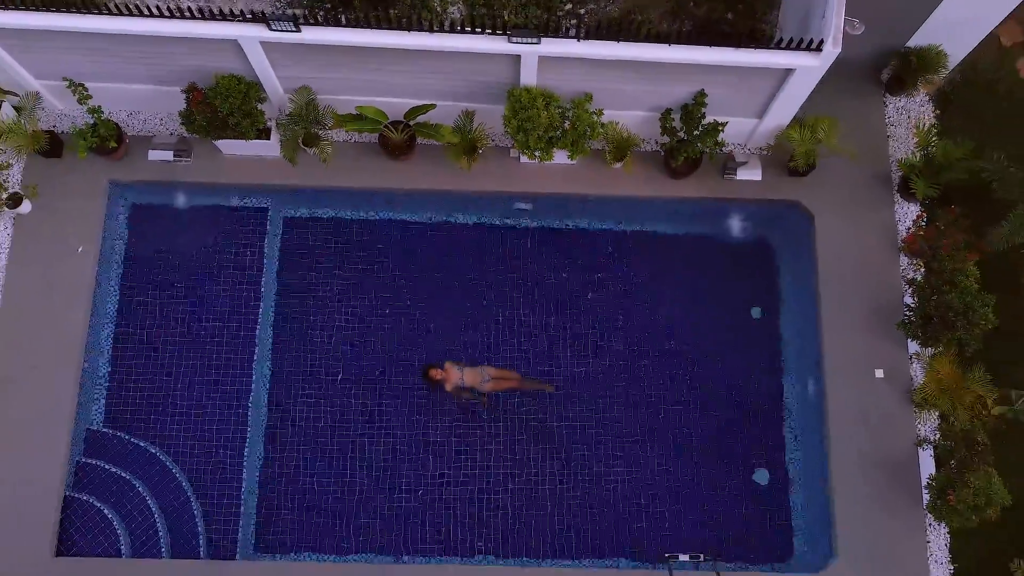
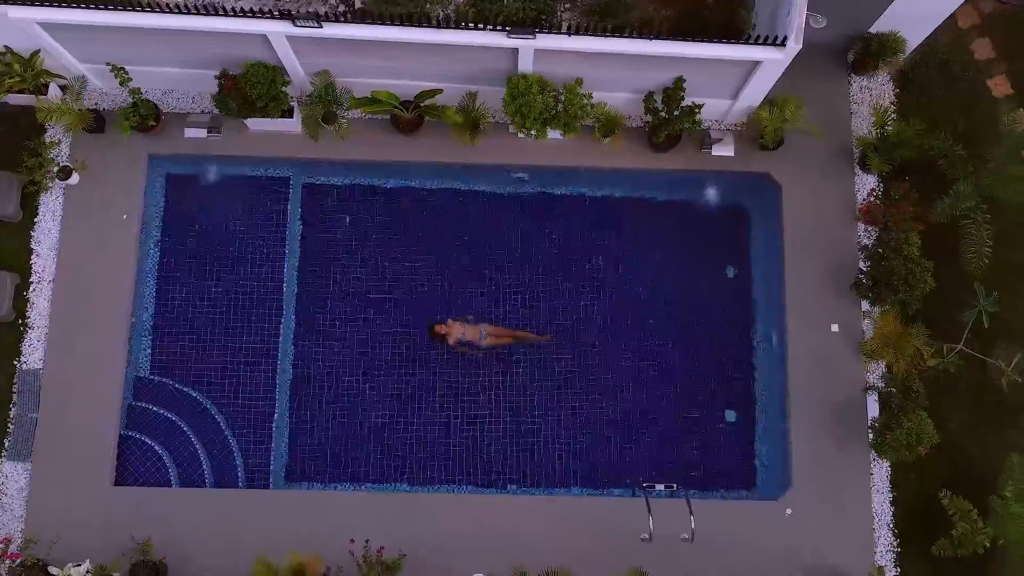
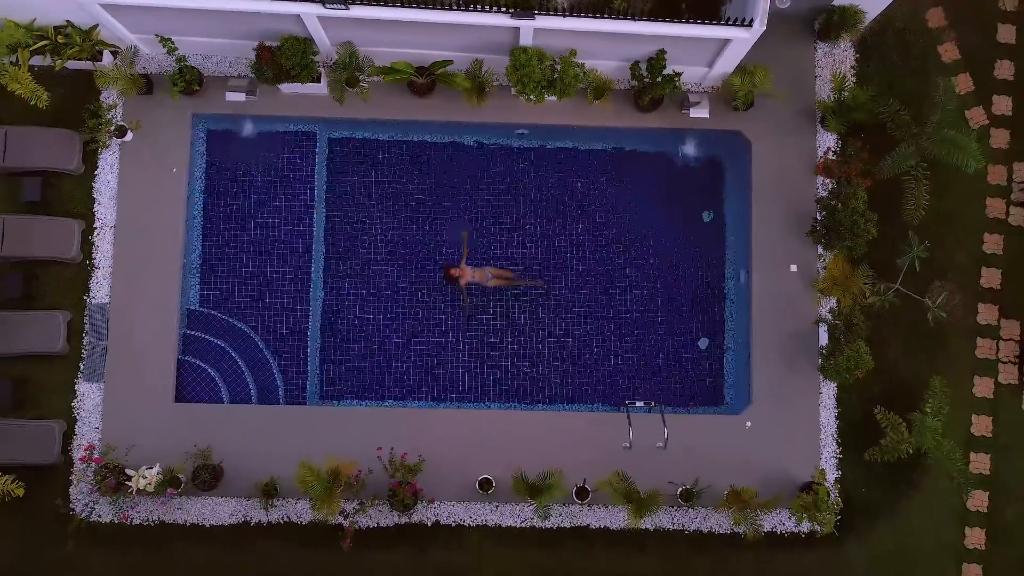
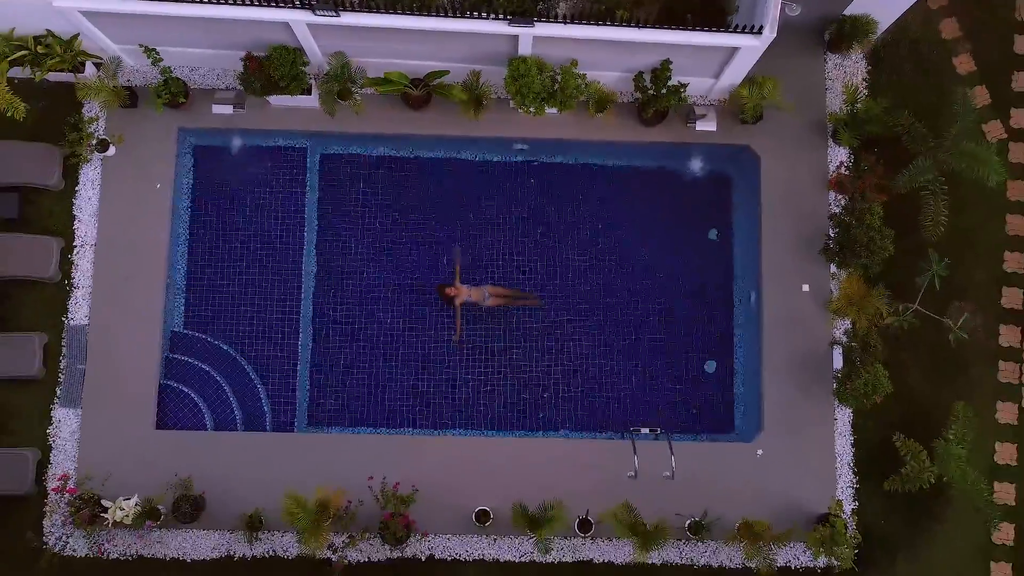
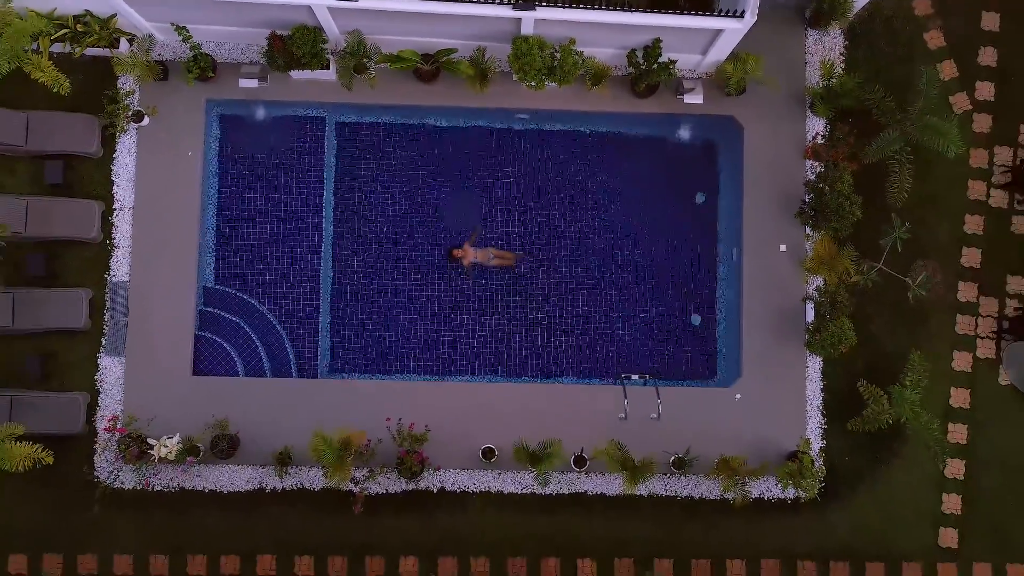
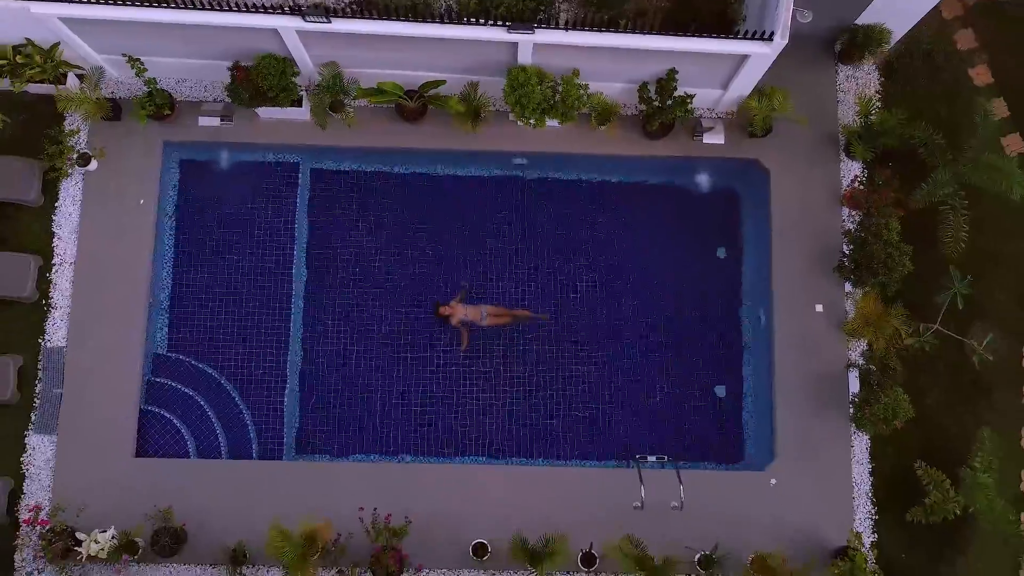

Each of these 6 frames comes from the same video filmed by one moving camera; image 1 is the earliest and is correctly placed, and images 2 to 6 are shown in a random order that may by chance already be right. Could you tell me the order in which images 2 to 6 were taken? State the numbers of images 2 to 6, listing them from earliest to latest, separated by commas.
2, 6, 4, 3, 5
